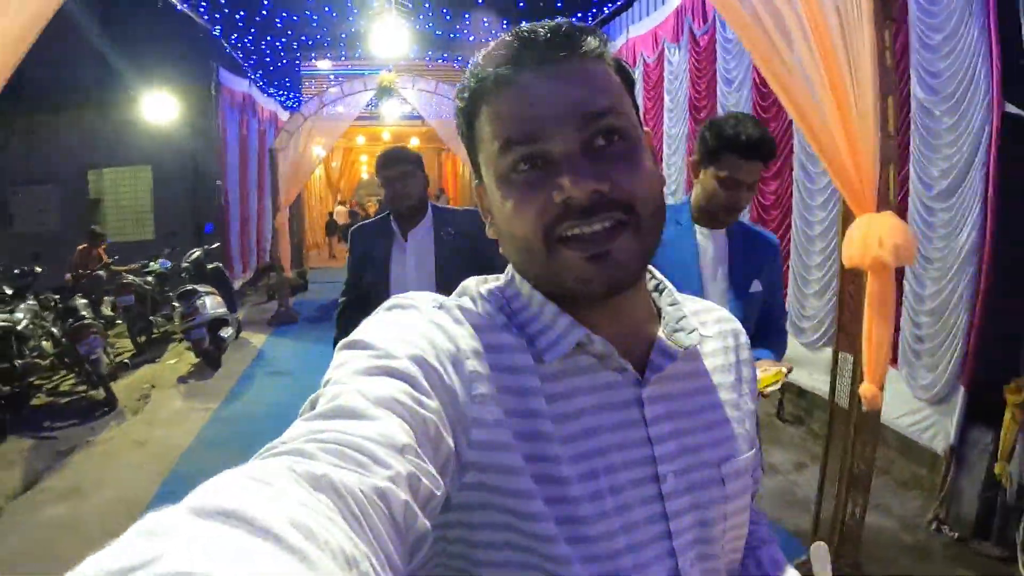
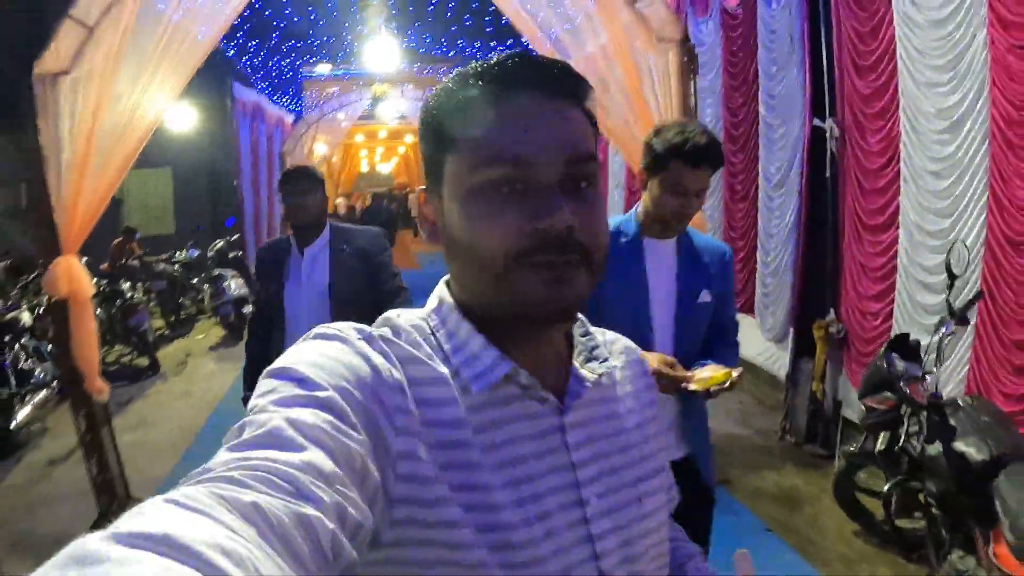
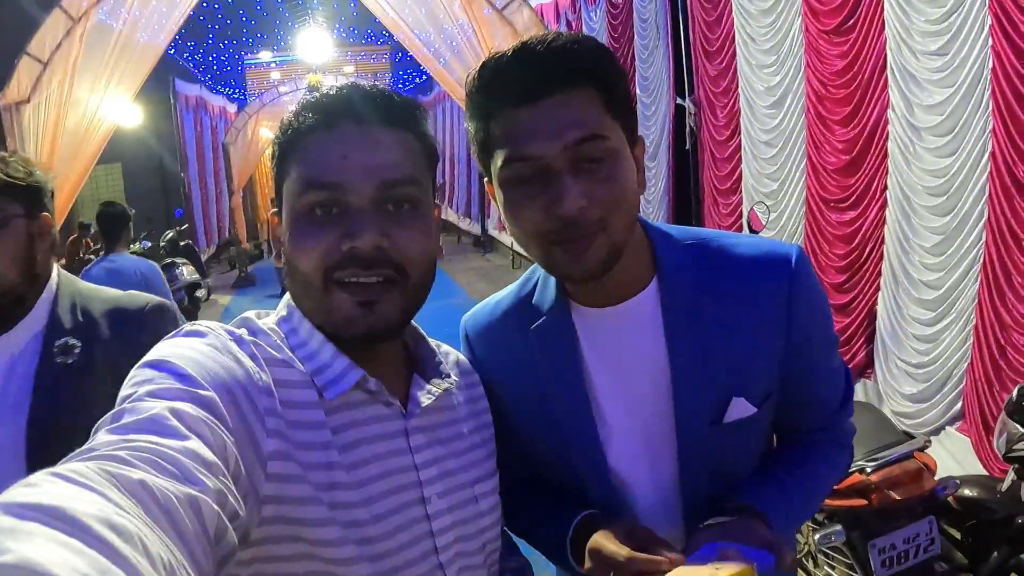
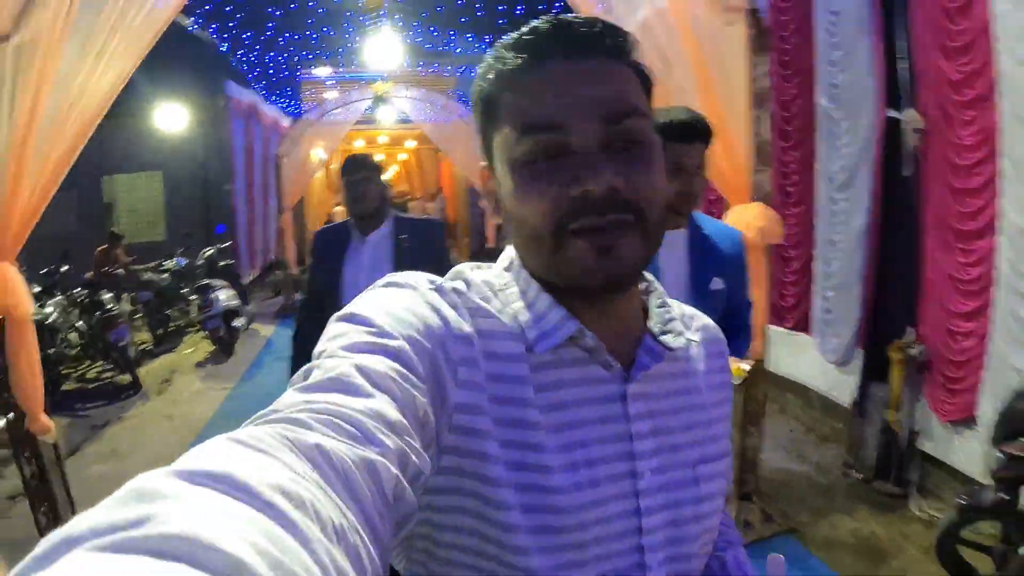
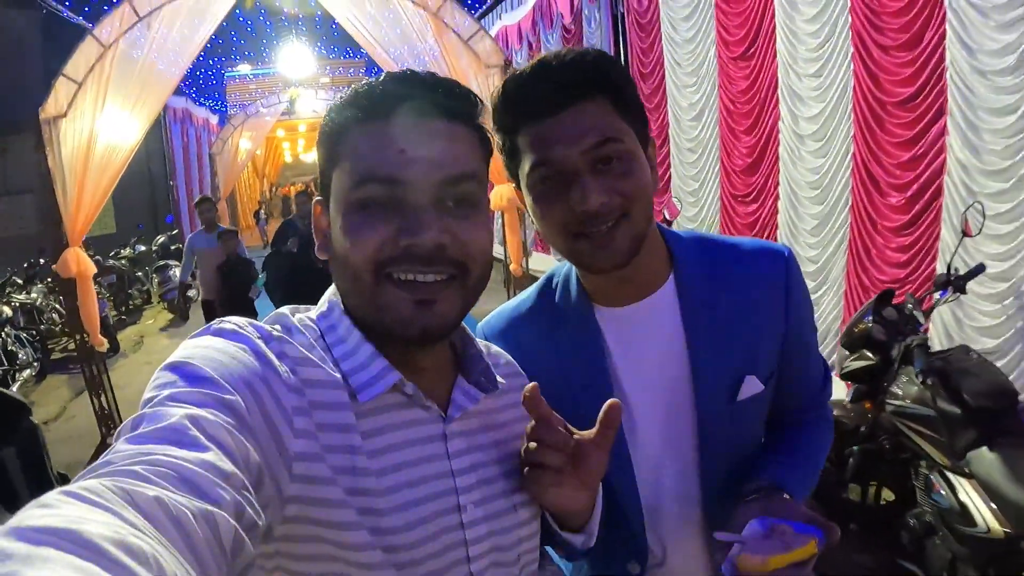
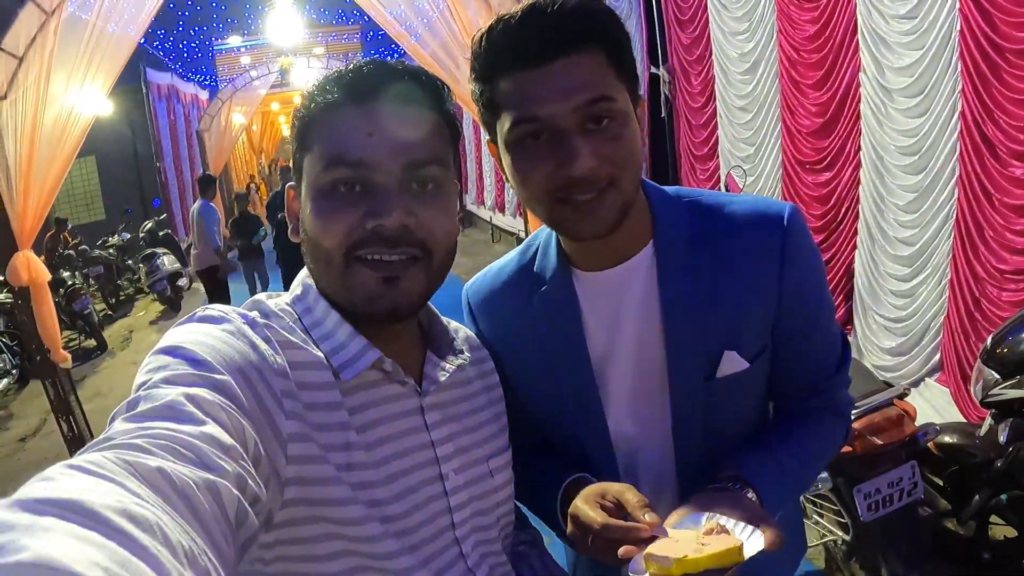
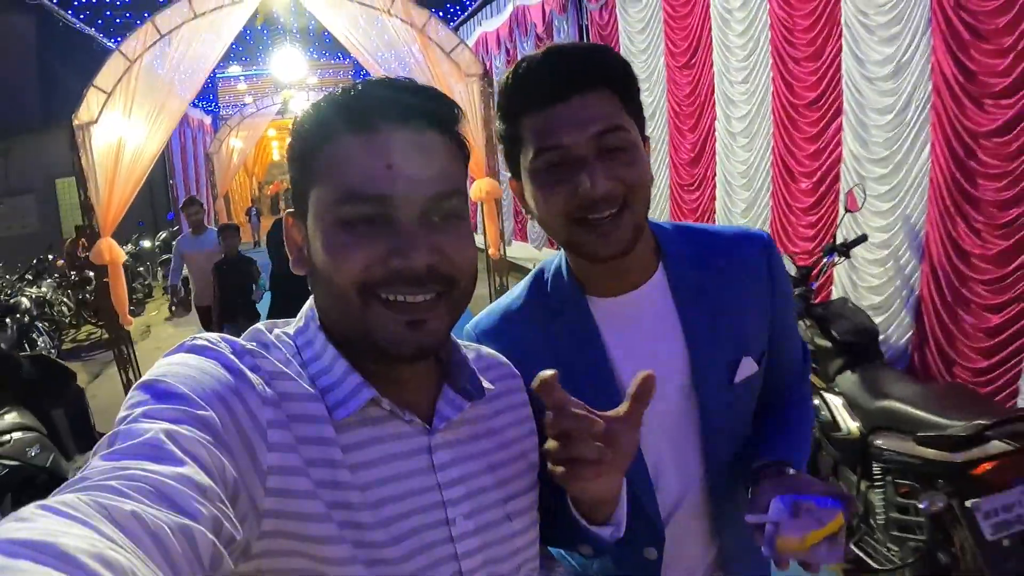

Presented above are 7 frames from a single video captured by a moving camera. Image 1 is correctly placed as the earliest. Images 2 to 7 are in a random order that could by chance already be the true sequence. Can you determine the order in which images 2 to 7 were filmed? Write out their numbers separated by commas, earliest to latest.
4, 2, 3, 6, 5, 7
